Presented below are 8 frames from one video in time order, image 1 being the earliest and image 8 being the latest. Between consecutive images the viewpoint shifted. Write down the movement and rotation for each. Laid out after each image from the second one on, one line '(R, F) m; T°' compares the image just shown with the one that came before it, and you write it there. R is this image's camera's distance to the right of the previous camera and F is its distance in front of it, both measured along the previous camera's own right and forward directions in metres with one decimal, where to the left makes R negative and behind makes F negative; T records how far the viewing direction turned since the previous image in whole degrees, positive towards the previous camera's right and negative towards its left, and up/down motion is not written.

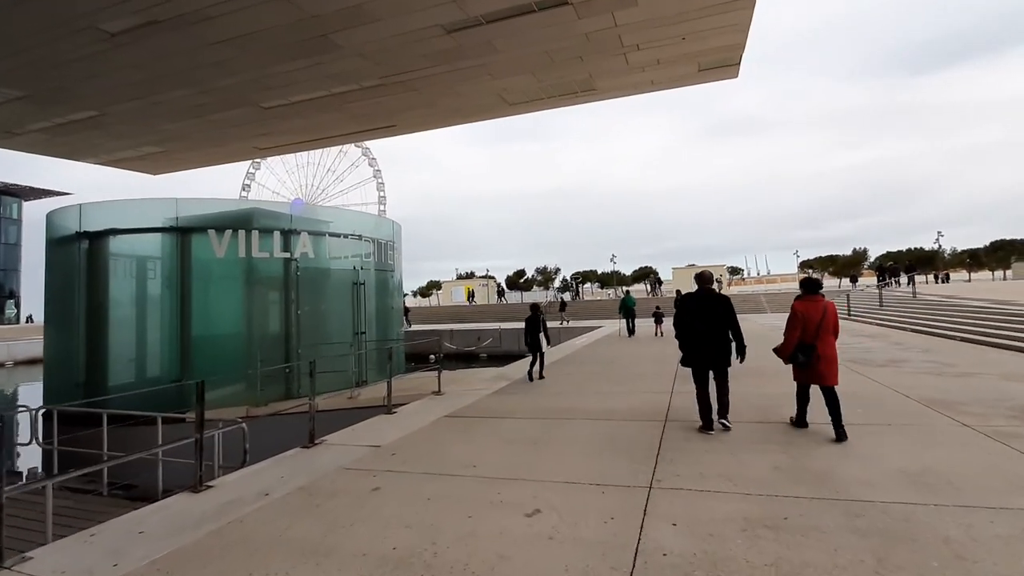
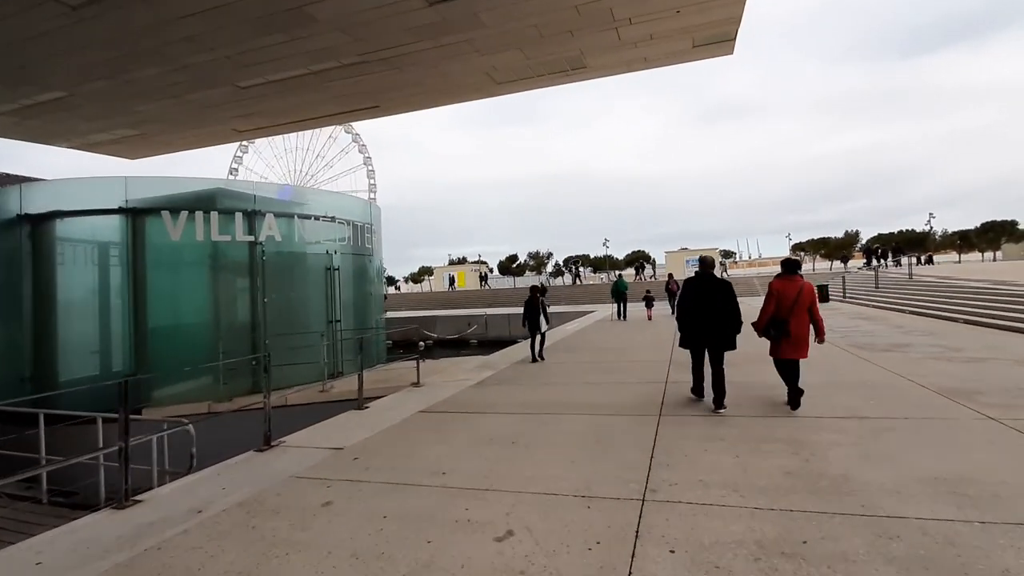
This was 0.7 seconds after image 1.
(+0.2, +0.7) m; +1°
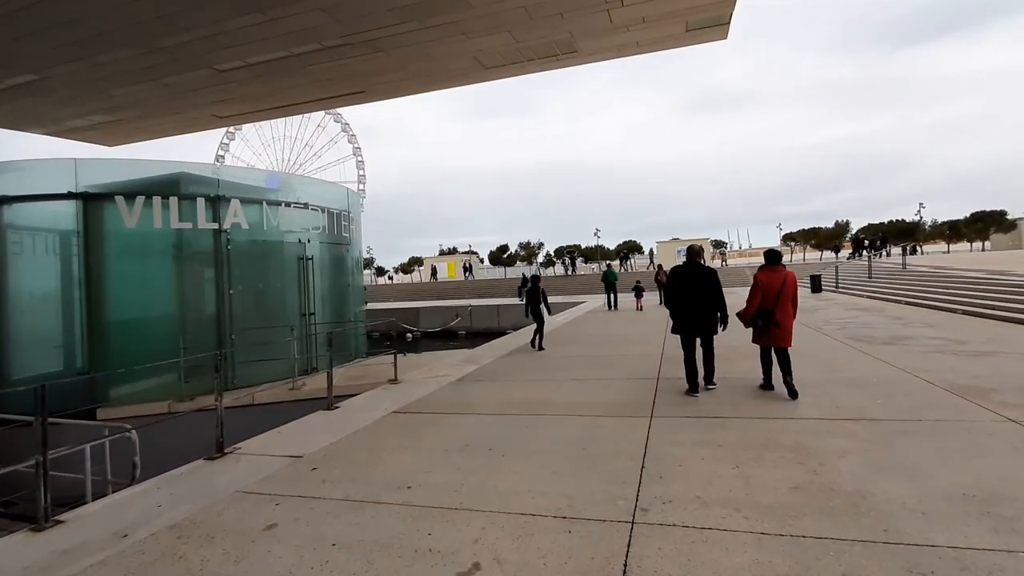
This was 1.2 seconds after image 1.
(+0.2, +0.5) m; +1°
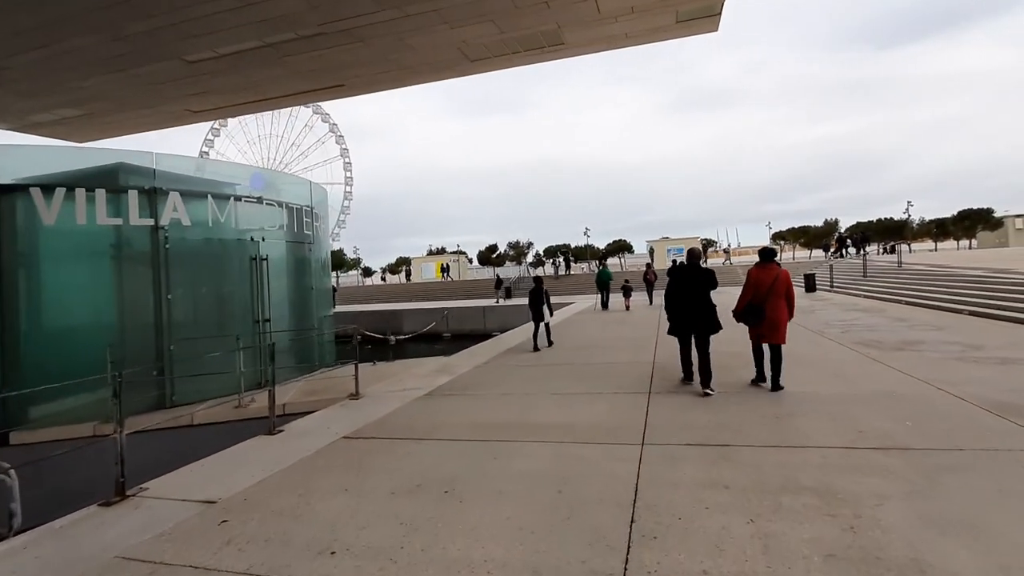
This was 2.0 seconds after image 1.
(+0.2, +0.9) m; +1°
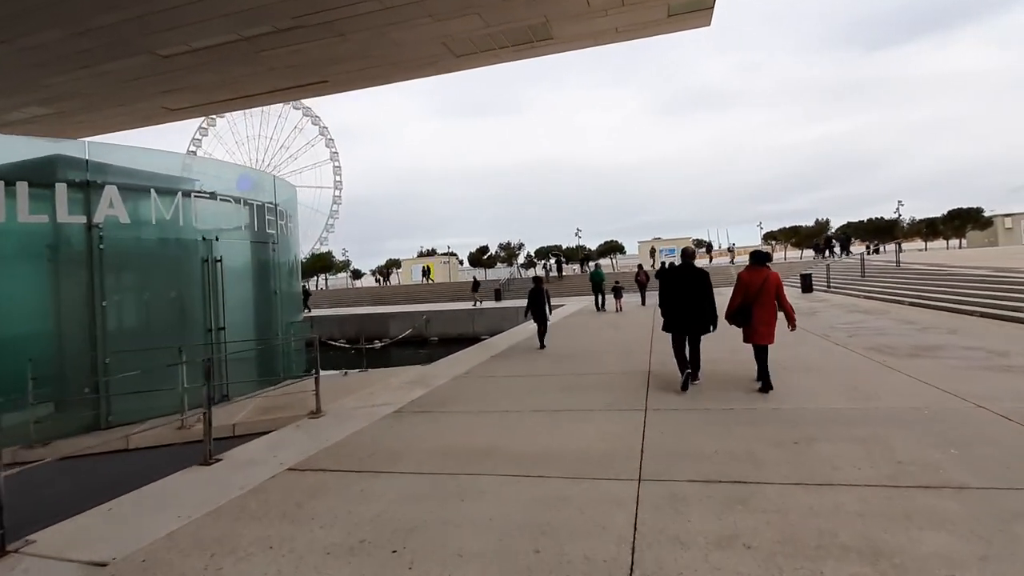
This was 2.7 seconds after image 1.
(+0.2, +0.8) m; +1°
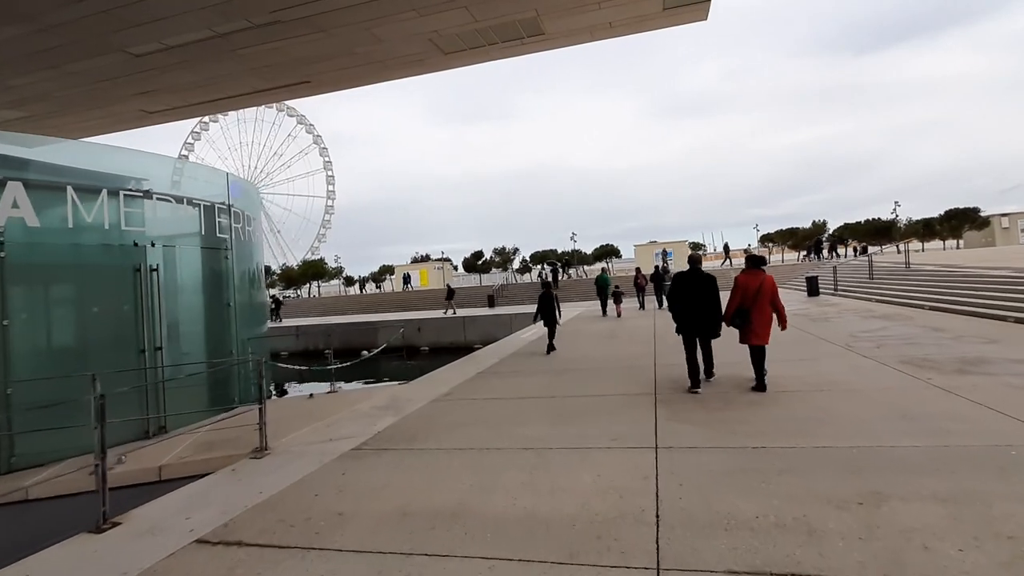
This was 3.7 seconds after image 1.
(+0.2, +1.1) m; 0°
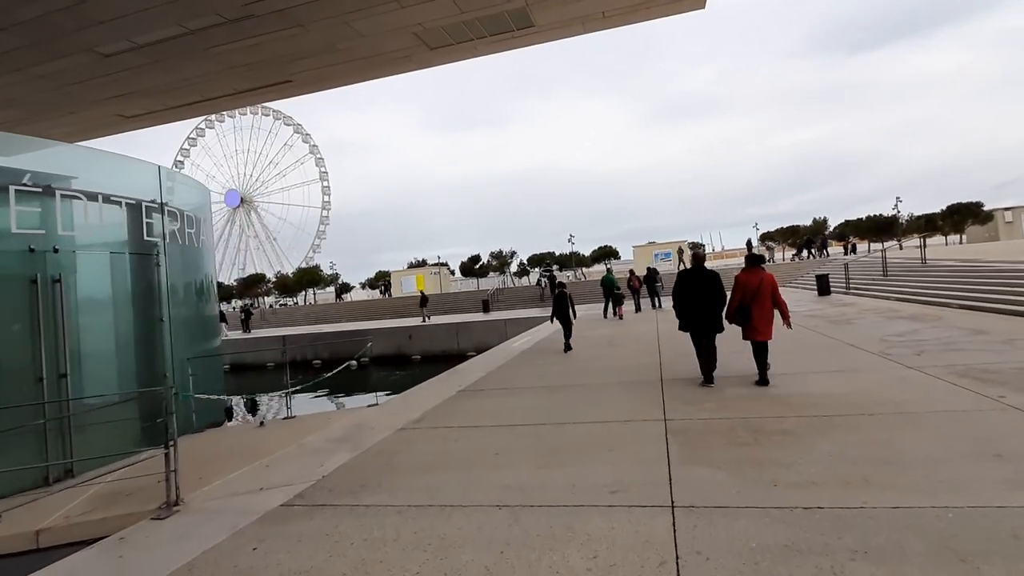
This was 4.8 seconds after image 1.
(+0.3, +1.2) m; 0°
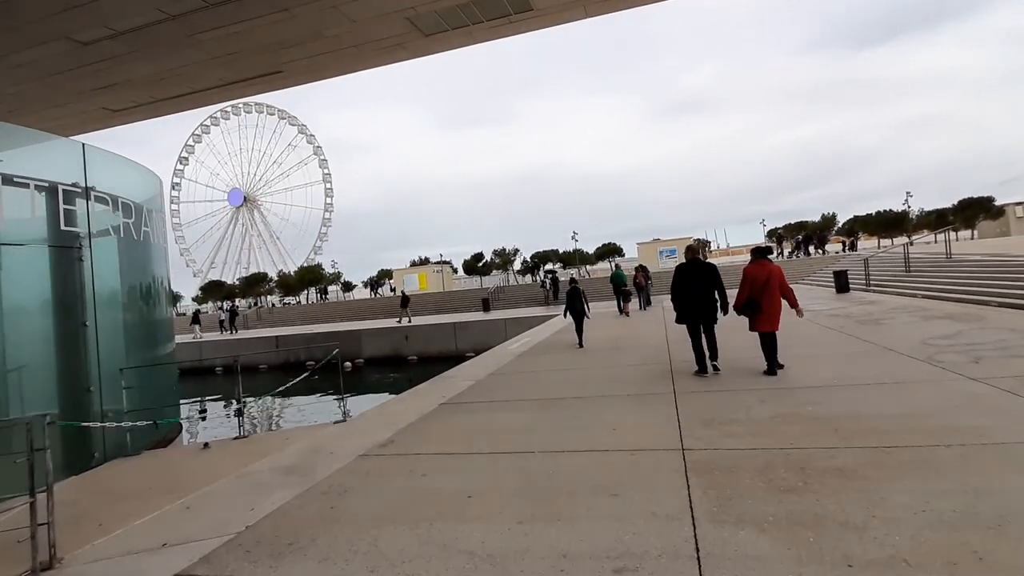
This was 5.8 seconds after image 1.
(+0.2, +1.1) m; 0°
